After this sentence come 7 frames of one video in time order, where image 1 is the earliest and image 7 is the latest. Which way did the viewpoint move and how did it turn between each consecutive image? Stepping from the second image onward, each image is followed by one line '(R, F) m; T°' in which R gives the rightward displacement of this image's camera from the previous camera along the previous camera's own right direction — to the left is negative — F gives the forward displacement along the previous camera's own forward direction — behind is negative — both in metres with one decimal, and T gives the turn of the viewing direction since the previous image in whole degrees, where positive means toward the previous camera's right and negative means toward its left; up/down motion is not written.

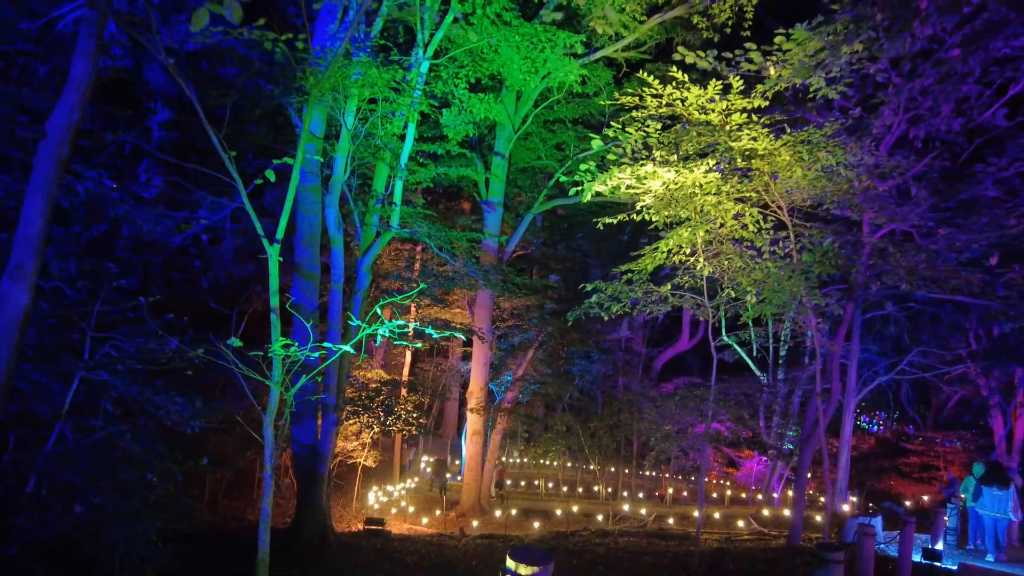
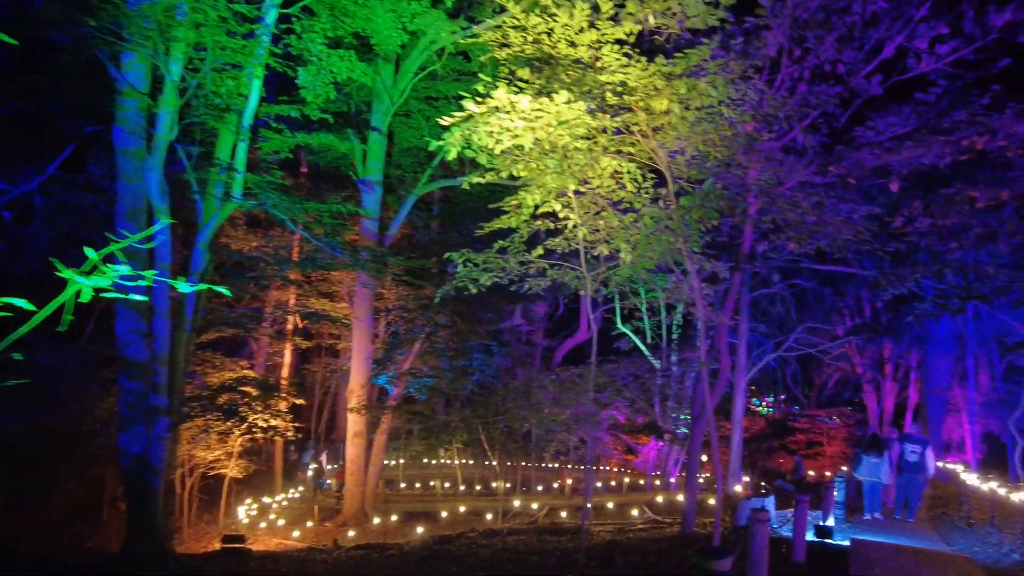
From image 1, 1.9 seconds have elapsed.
(+0.5, +1.0) m; +8°
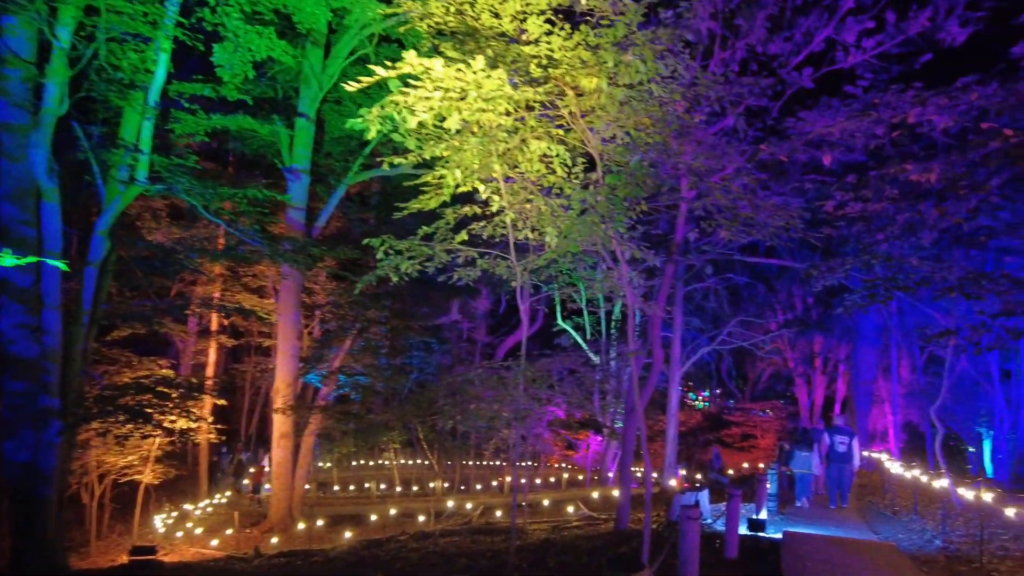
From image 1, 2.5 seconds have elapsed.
(+0.2, +0.4) m; +5°
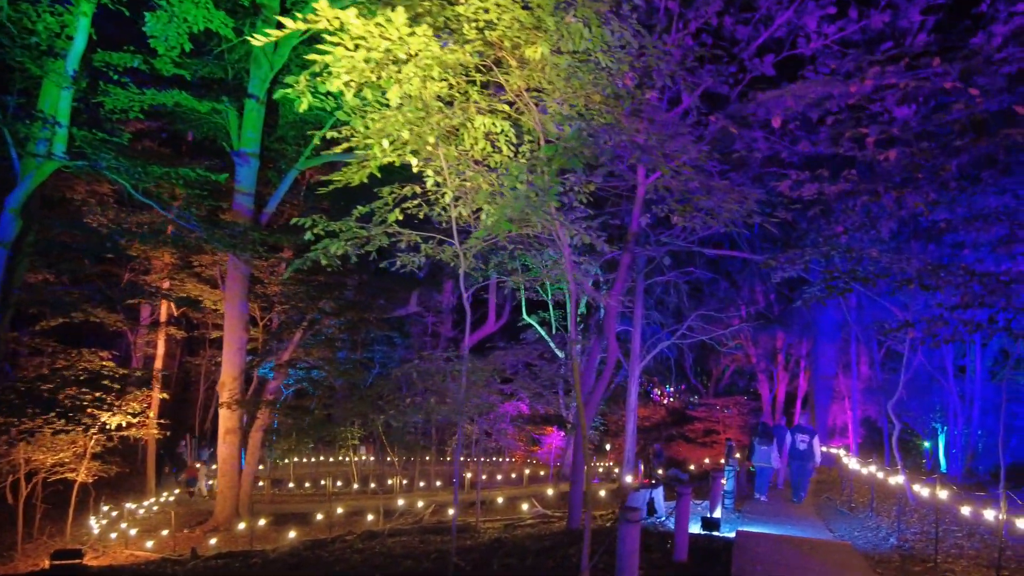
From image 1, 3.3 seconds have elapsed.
(+0.3, +0.4) m; +3°
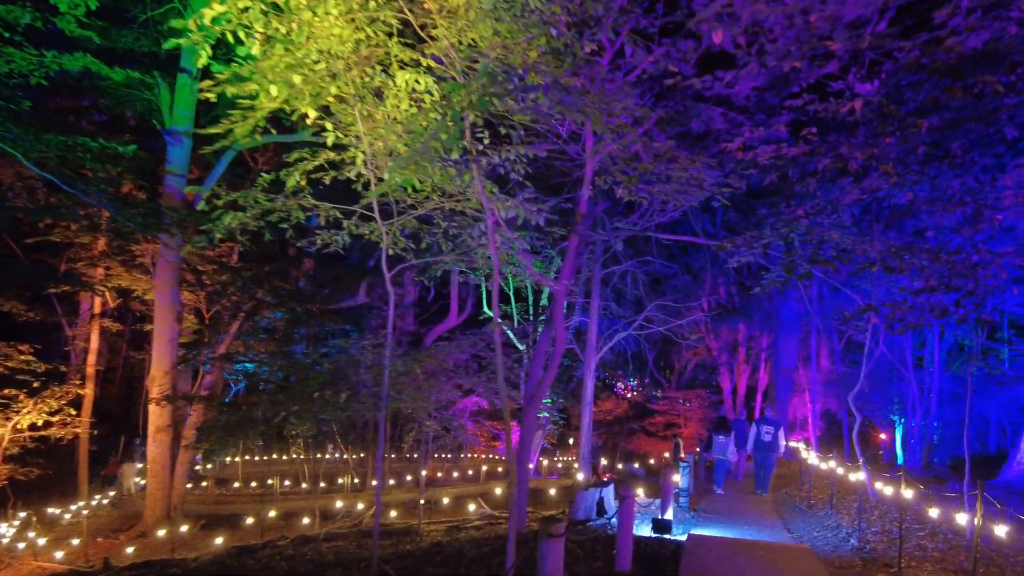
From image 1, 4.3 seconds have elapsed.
(+0.3, +0.7) m; +3°
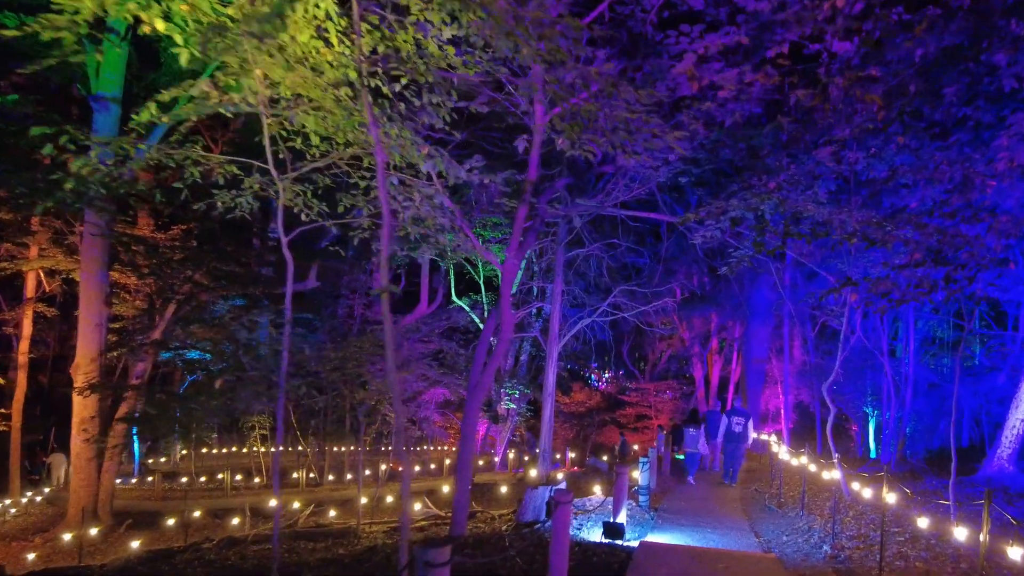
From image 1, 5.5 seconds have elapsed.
(+0.4, +0.9) m; +2°
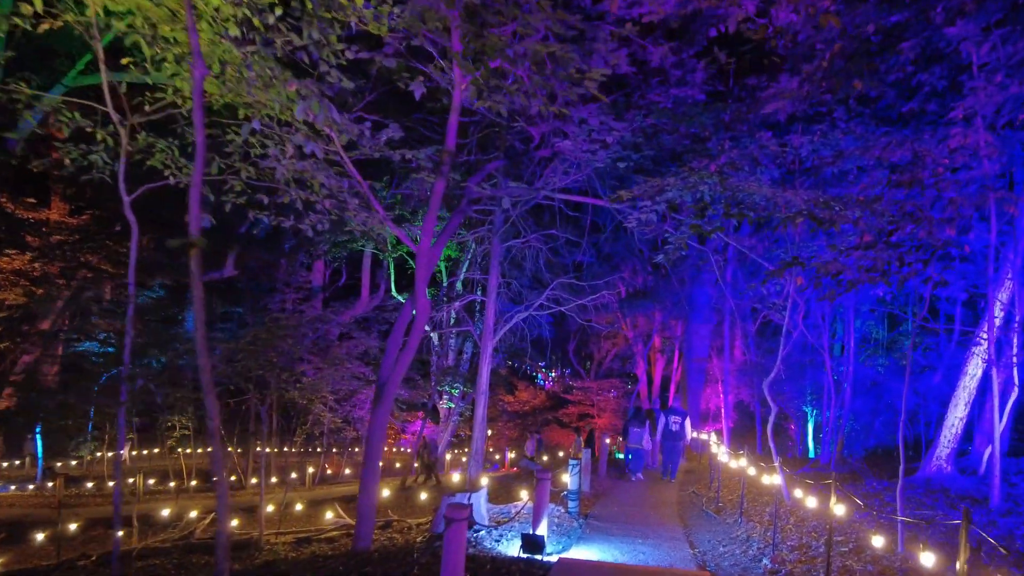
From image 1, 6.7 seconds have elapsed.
(+0.3, +0.8) m; +4°
